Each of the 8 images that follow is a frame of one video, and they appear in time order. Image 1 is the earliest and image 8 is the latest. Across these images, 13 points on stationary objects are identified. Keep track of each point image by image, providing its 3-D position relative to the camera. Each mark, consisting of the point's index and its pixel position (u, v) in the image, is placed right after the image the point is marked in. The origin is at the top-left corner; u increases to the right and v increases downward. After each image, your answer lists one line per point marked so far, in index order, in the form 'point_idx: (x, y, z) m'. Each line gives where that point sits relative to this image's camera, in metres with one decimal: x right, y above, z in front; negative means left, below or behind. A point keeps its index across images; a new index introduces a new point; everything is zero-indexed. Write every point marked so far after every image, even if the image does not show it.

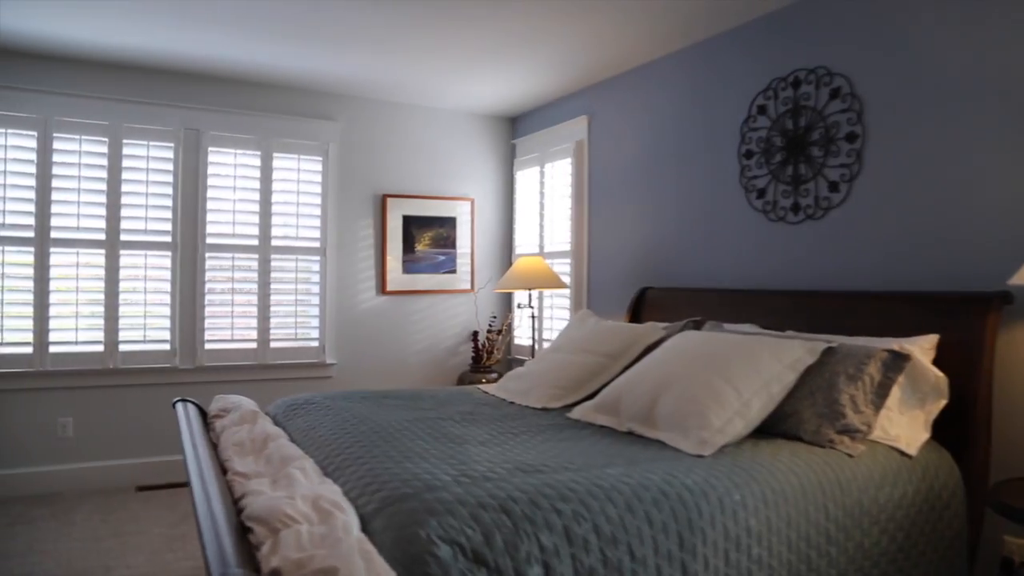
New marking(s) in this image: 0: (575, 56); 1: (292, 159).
0: (+0.3, +1.1, +3.7) m
1: (-1.1, +0.7, +4.0) m
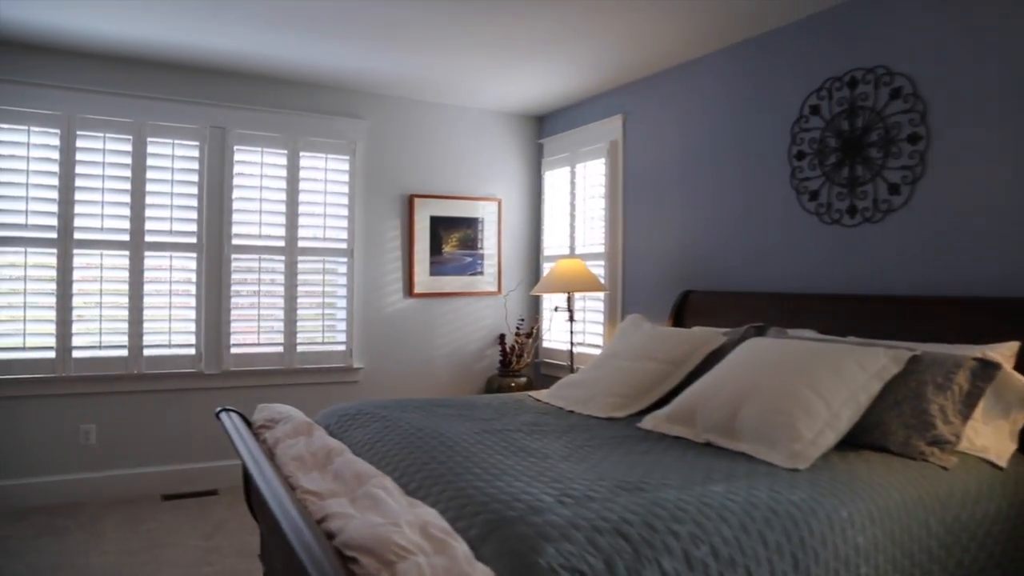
0: (+0.5, +1.1, +3.6) m
1: (-1.0, +0.7, +3.9) m
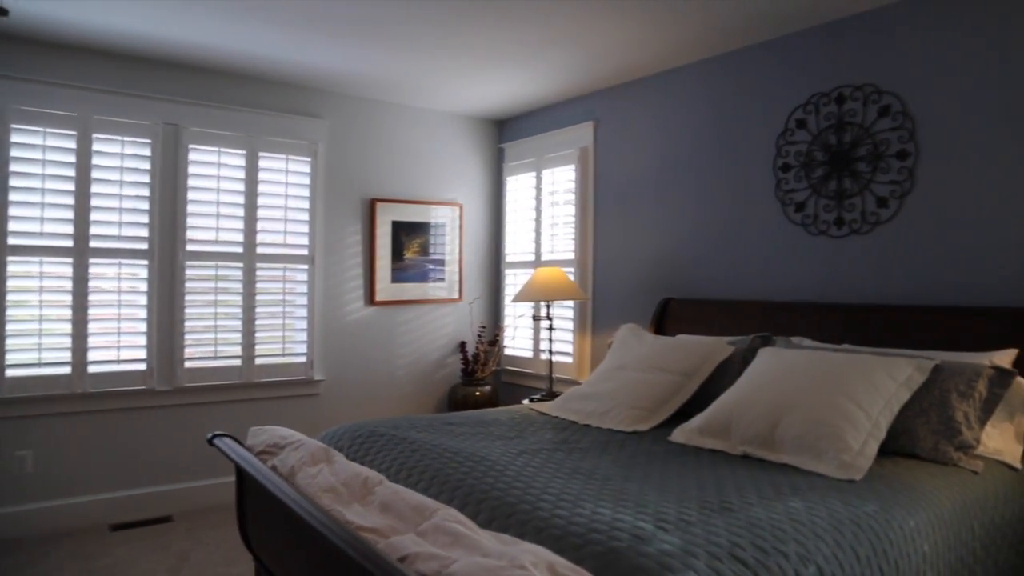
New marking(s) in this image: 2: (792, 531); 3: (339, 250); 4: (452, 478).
0: (+0.4, +1.1, +3.6) m
1: (-1.1, +0.6, +3.7) m
2: (+0.6, -0.5, +1.6) m
3: (-0.9, +0.2, +3.9) m
4: (-0.2, -0.5, +1.9) m
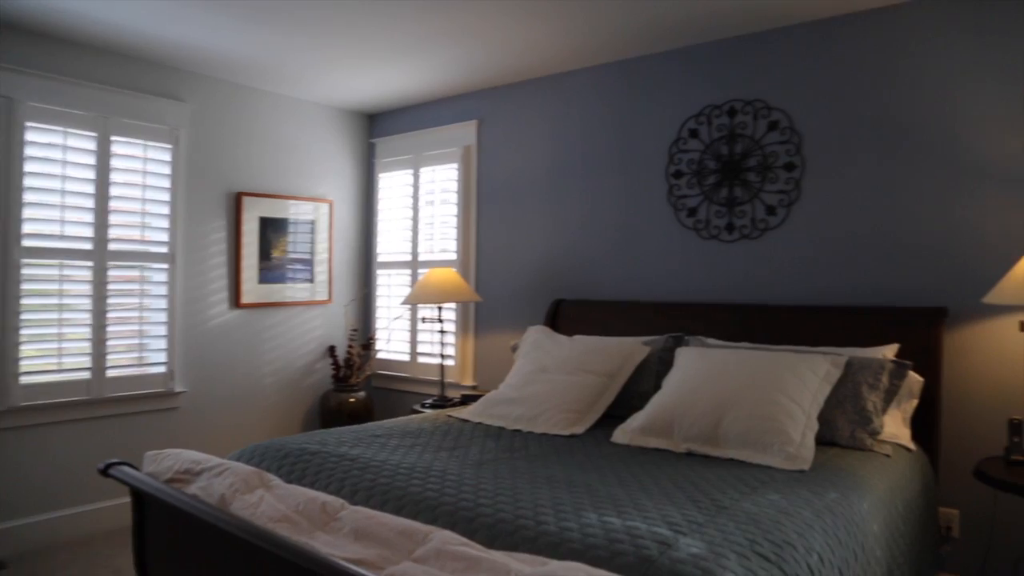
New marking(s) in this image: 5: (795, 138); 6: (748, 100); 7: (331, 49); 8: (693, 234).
0: (-0.1, +1.0, +3.5) m
1: (-1.6, +0.6, +3.3) m
2: (+0.6, -0.5, +1.6) m
3: (-1.4, +0.2, +3.5) m
4: (-0.2, -0.5, +1.8) m
5: (+1.1, +0.6, +3.0) m
6: (+1.0, +0.8, +3.1) m
7: (-0.8, +1.0, +3.4) m
8: (+0.8, +0.2, +3.3) m
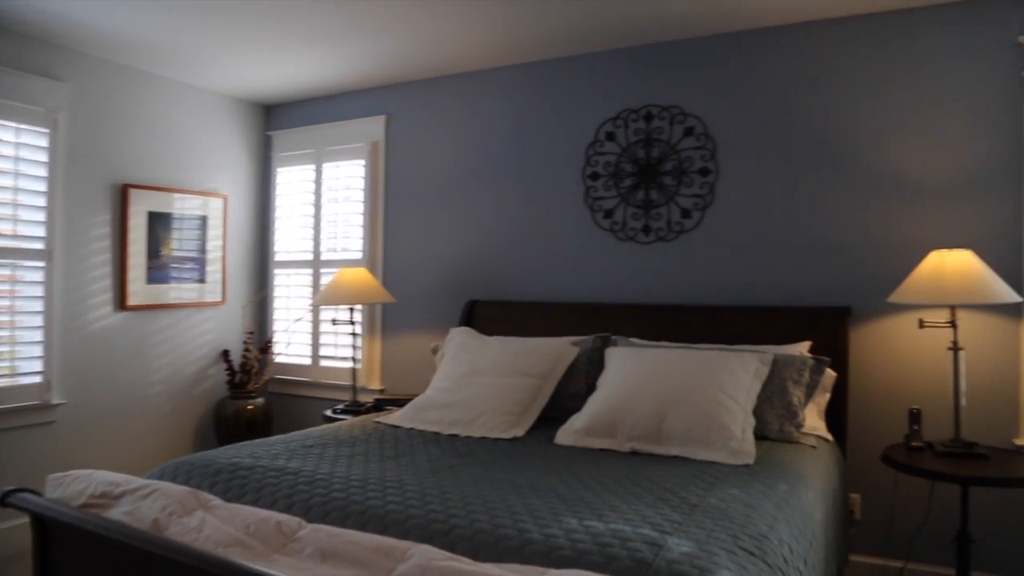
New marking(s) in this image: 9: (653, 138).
0: (-0.5, +1.0, +3.4) m
1: (-1.9, +0.6, +2.9) m
2: (+0.5, -0.5, +1.7) m
3: (-1.8, +0.2, +3.2) m
4: (-0.3, -0.5, +1.7) m
5: (+0.8, +0.6, +3.1) m
6: (+0.6, +0.8, +3.2) m
7: (-1.1, +1.0, +3.1) m
8: (+0.4, +0.2, +3.3) m
9: (+0.6, +0.6, +3.2) m
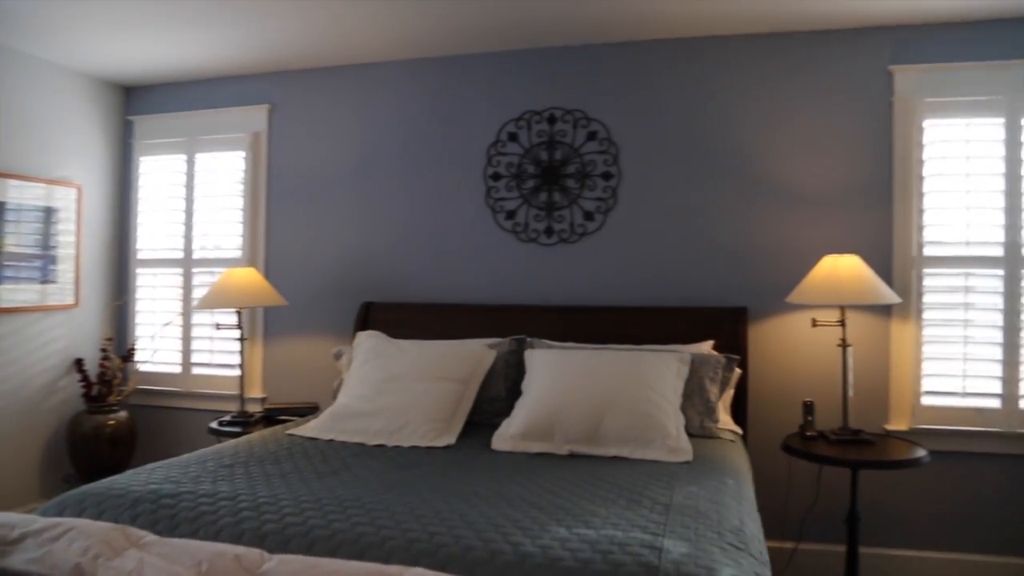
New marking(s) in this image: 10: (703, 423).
0: (-0.9, +1.0, +3.2) m
1: (-2.2, +0.6, +2.4) m
2: (+0.5, -0.5, +1.7) m
3: (-2.1, +0.2, +2.7) m
4: (-0.3, -0.5, +1.6) m
5: (+0.4, +0.6, +3.2) m
6: (+0.2, +0.8, +3.2) m
7: (-1.5, +1.0, +2.8) m
8: (0.0, +0.2, +3.3) m
9: (+0.2, +0.6, +3.3) m
10: (+0.6, -0.4, +2.5) m
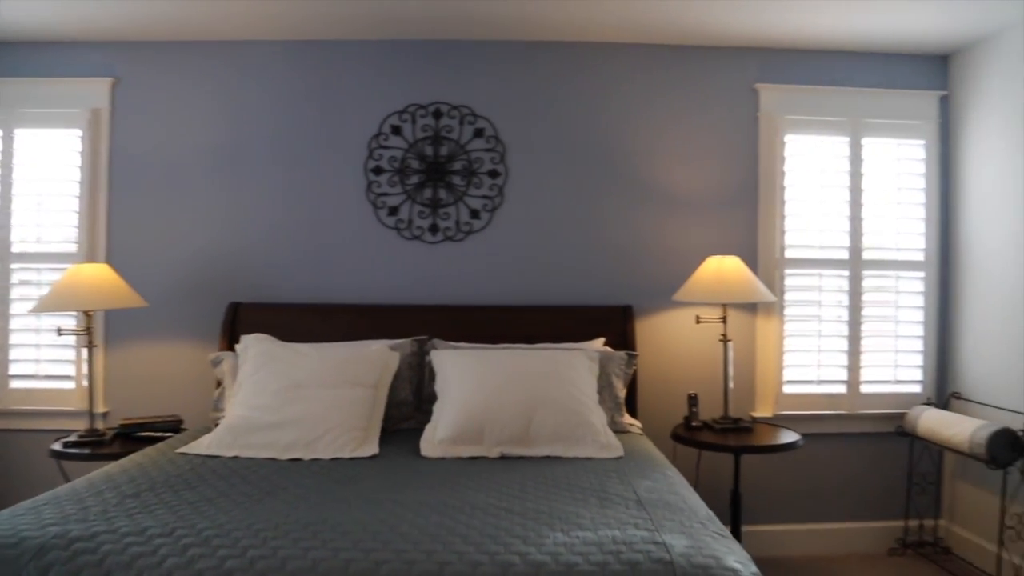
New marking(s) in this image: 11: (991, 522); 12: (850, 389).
0: (-1.3, +1.0, +2.8) m
1: (-2.3, +0.6, +1.7) m
2: (+0.4, -0.5, +1.8) m
3: (-2.4, +0.2, +2.0) m
4: (-0.3, -0.5, +1.4) m
5: (-0.1, +0.6, +3.2) m
6: (-0.2, +0.8, +3.2) m
7: (-1.7, +1.0, +2.3) m
8: (-0.5, +0.2, +3.2) m
9: (-0.3, +0.6, +3.2) m
10: (+0.3, -0.4, +2.6) m
11: (+1.8, -0.9, +2.9) m
12: (+1.4, -0.4, +3.1) m
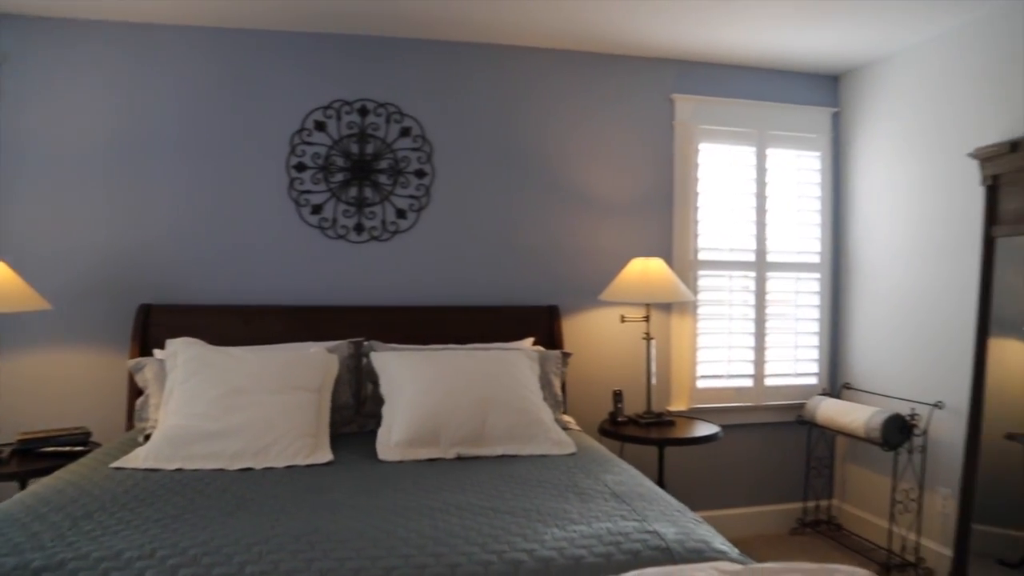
0: (-1.6, +1.0, +2.6) m
1: (-2.3, +0.6, +1.3) m
2: (+0.4, -0.5, +1.9) m
3: (-2.4, +0.2, +1.6) m
4: (-0.3, -0.5, +1.4) m
5: (-0.4, +0.6, +3.2) m
6: (-0.5, +0.8, +3.1) m
7: (-1.9, +1.0, +1.9) m
8: (-0.8, +0.2, +3.1) m
9: (-0.6, +0.6, +3.1) m
10: (+0.1, -0.4, +2.6) m
11: (+1.5, -0.9, +3.2) m
12: (+1.1, -0.4, +3.3) m
